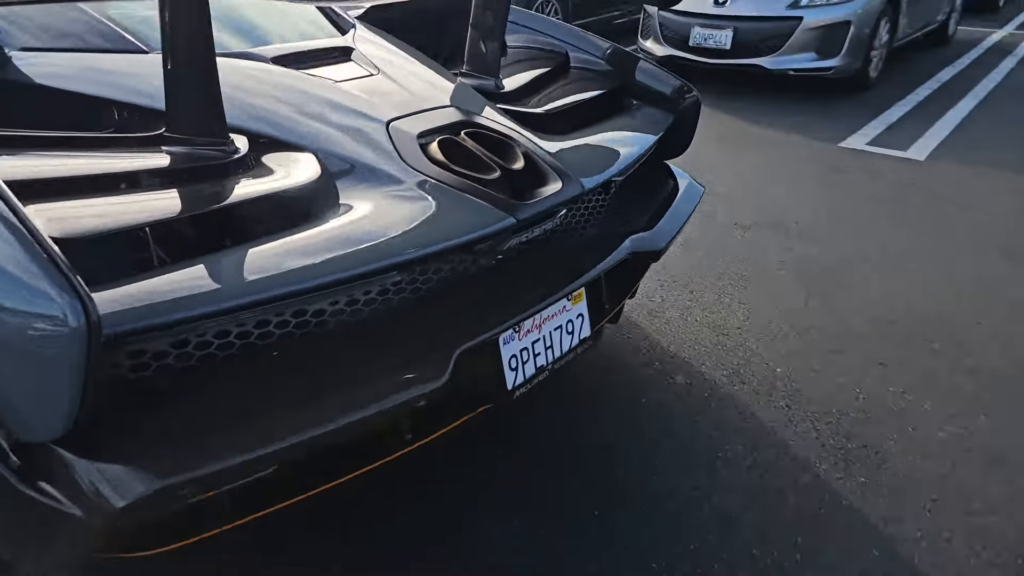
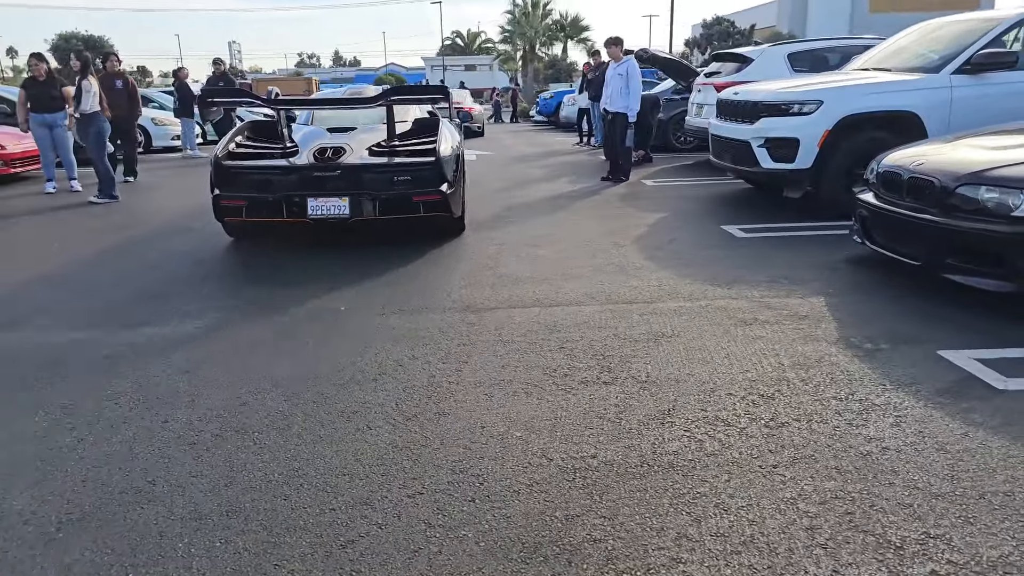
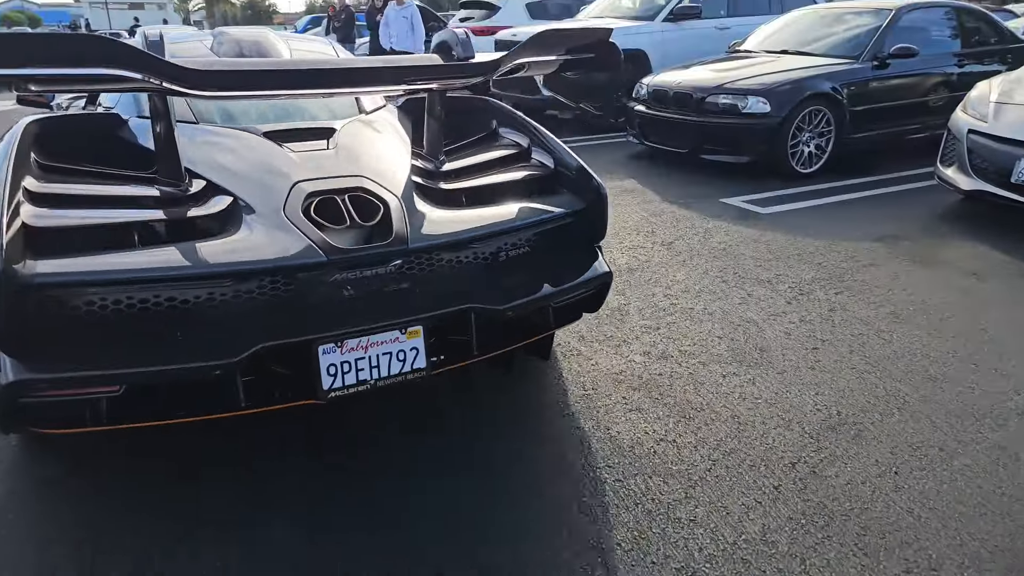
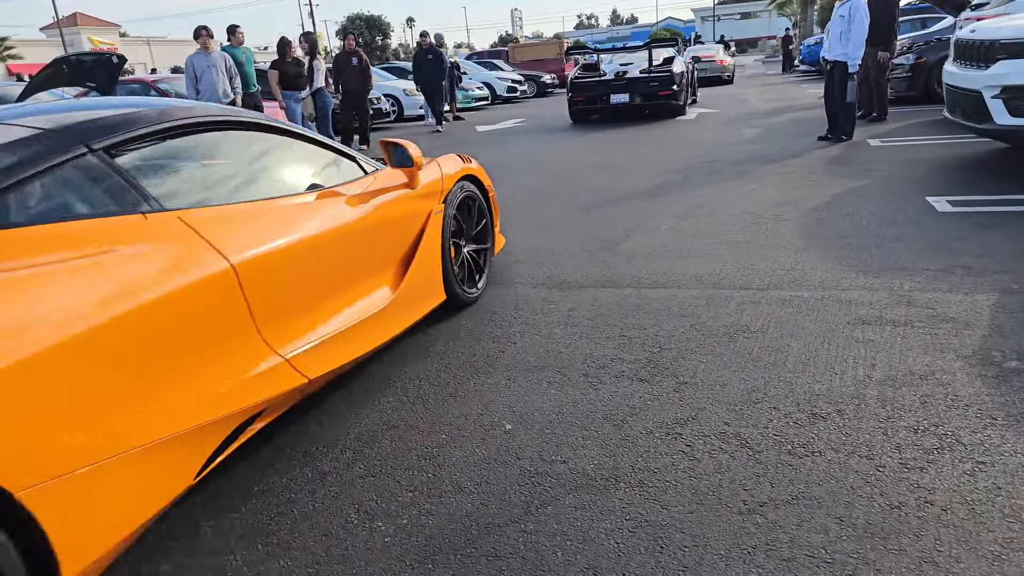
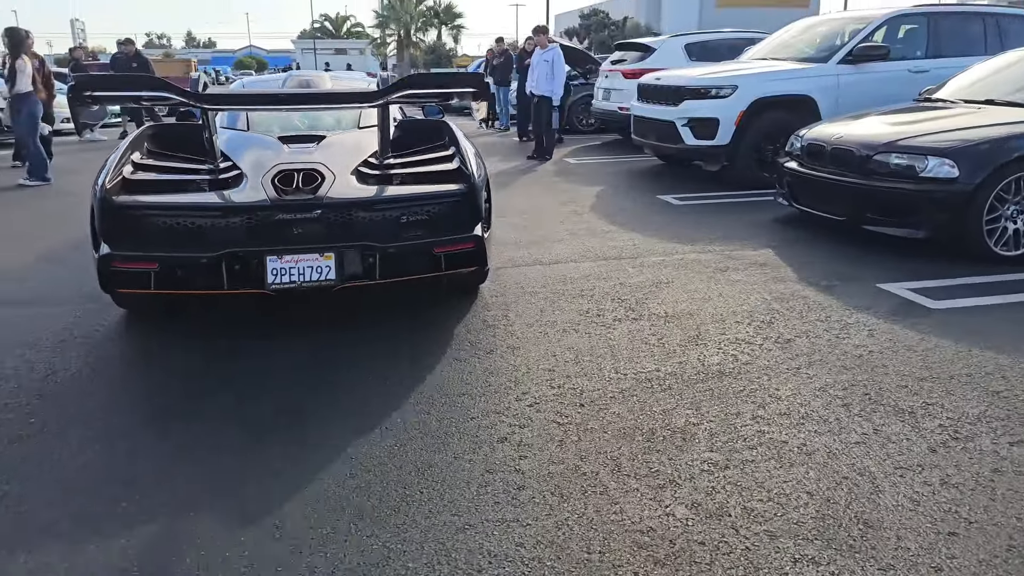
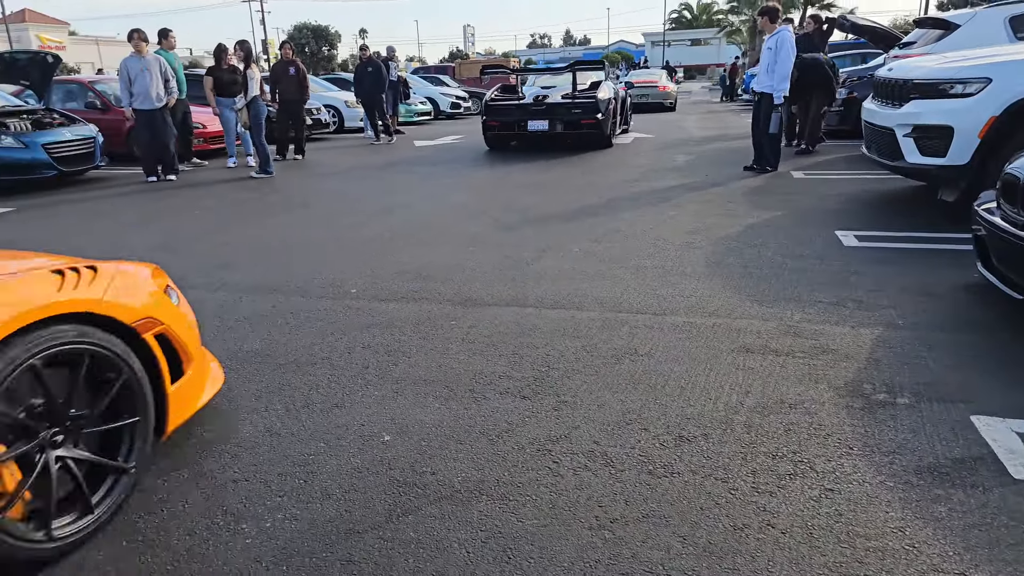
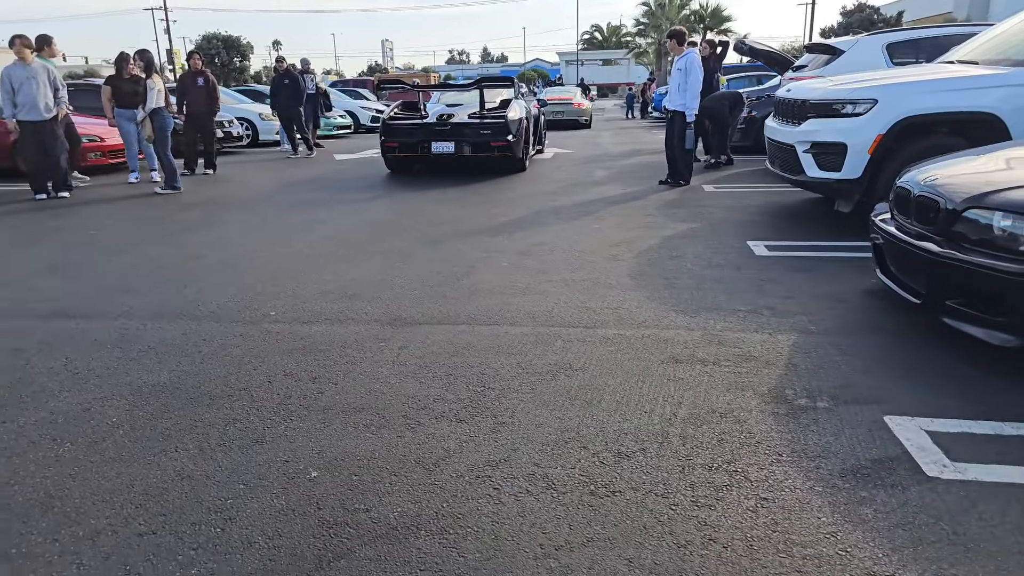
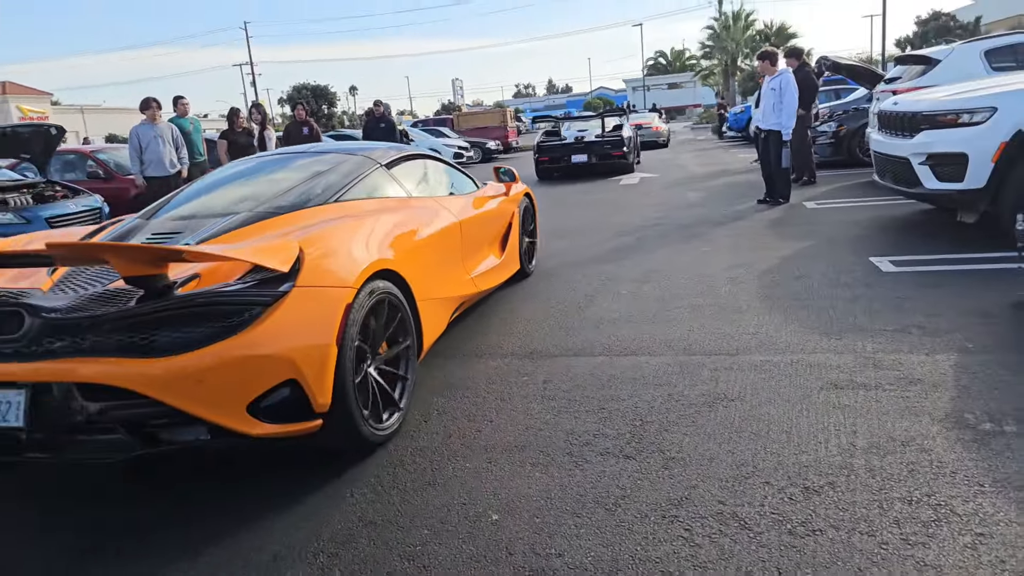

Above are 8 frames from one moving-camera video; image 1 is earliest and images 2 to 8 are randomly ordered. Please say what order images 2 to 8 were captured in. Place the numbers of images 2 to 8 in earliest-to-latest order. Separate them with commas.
3, 5, 2, 7, 6, 4, 8
